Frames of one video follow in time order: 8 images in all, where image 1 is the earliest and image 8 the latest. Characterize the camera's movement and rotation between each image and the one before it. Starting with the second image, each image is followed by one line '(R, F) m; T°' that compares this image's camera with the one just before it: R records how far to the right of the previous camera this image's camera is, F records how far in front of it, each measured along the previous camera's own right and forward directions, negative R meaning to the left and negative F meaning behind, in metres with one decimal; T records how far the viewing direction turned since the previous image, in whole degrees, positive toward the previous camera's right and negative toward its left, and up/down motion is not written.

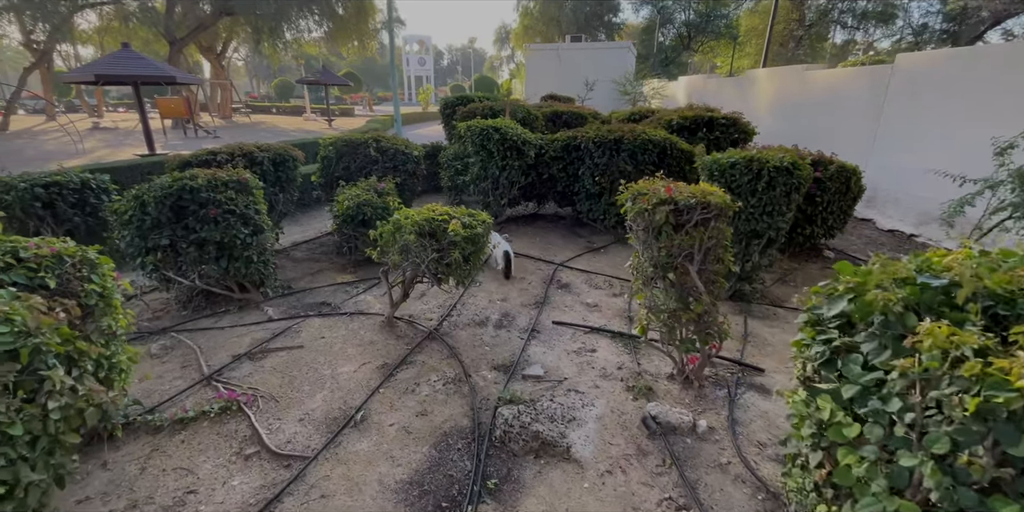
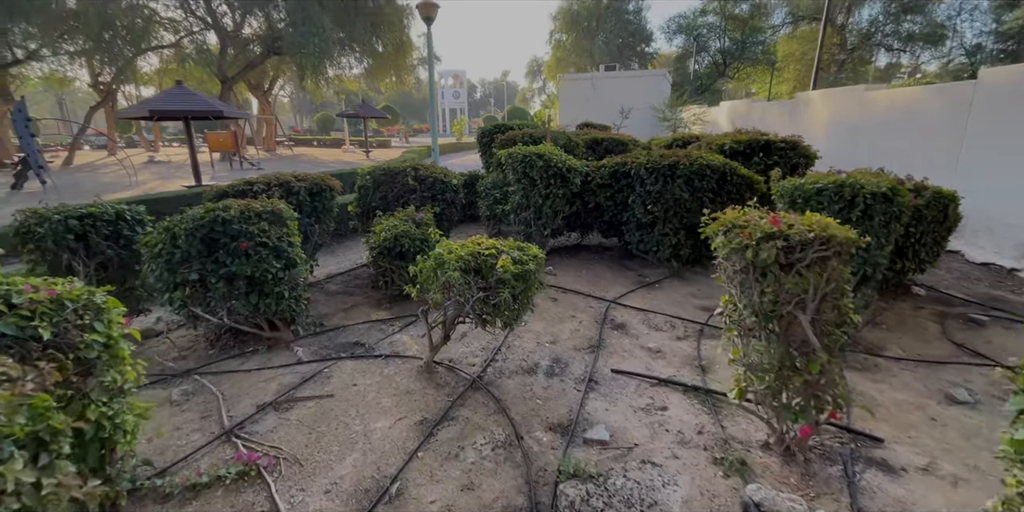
(-0.2, +0.4) m; -4°
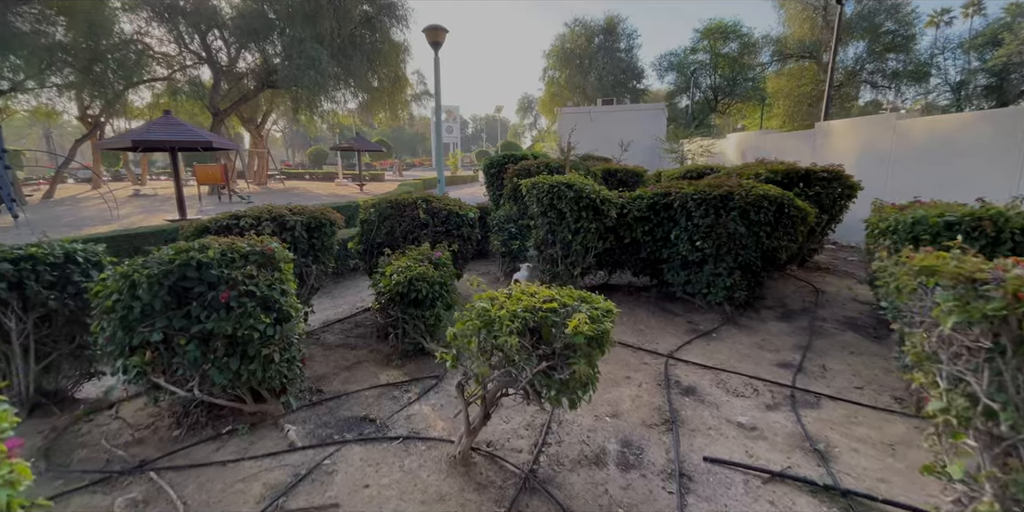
(-0.4, +0.8) m; +1°
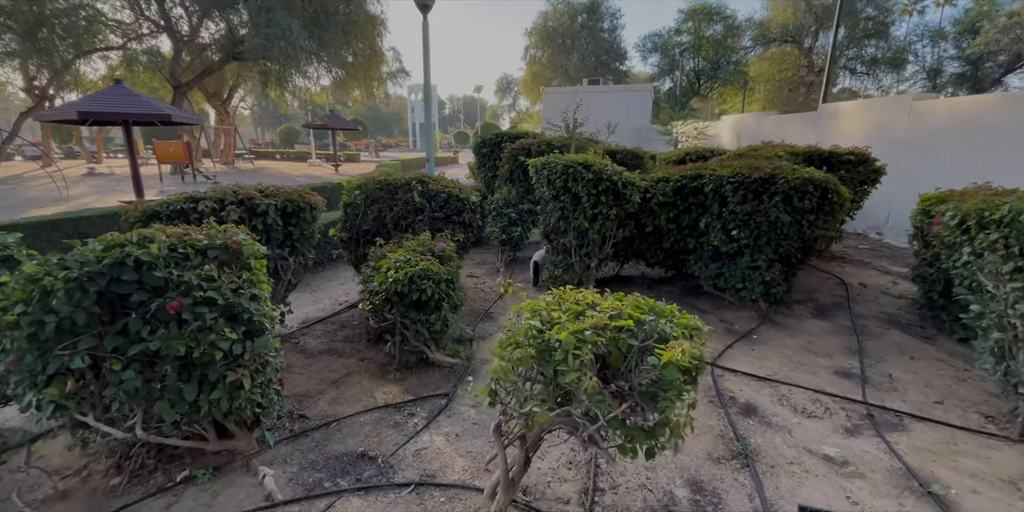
(-0.3, +0.7) m; +3°
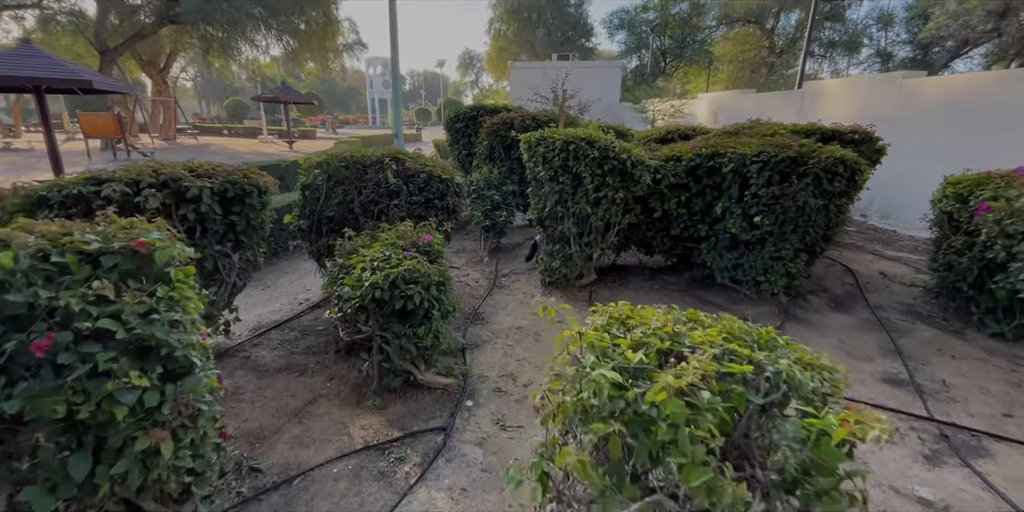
(-0.3, +0.7) m; +5°
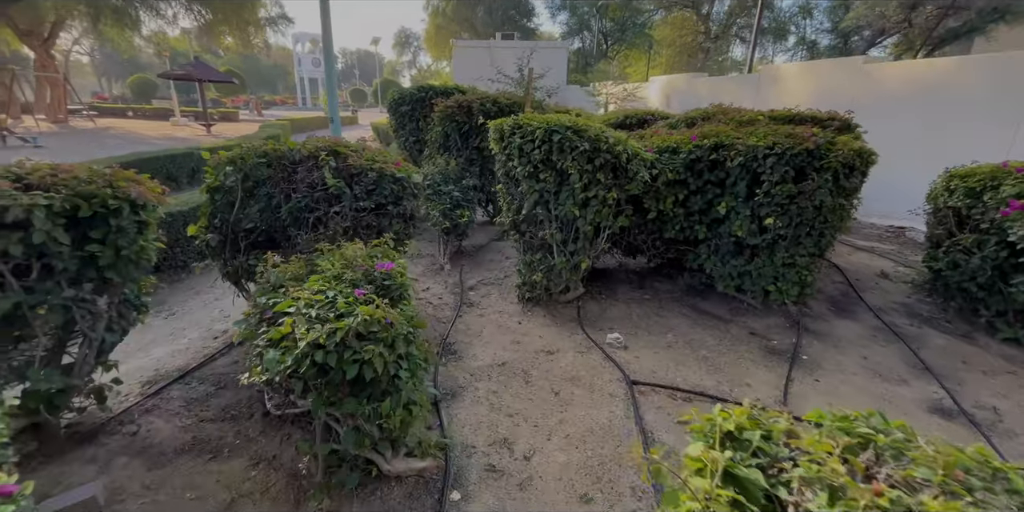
(-0.2, +0.7) m; +7°
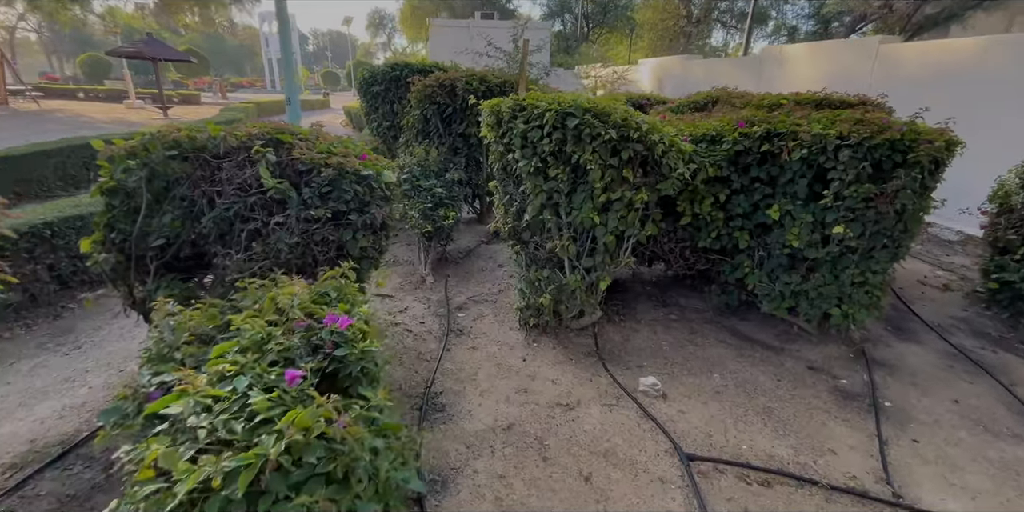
(-0.1, +0.8) m; +3°
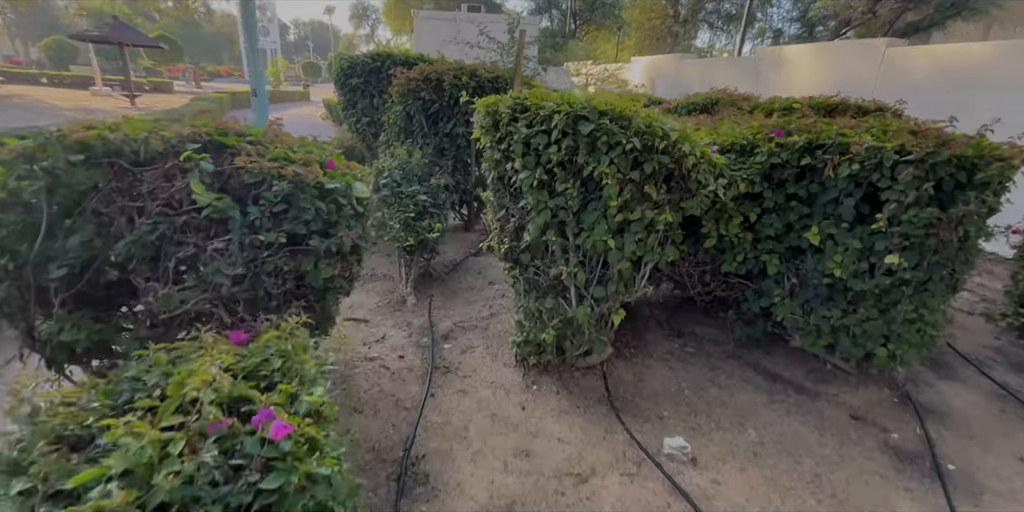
(-0.1, +0.5) m; +2°
